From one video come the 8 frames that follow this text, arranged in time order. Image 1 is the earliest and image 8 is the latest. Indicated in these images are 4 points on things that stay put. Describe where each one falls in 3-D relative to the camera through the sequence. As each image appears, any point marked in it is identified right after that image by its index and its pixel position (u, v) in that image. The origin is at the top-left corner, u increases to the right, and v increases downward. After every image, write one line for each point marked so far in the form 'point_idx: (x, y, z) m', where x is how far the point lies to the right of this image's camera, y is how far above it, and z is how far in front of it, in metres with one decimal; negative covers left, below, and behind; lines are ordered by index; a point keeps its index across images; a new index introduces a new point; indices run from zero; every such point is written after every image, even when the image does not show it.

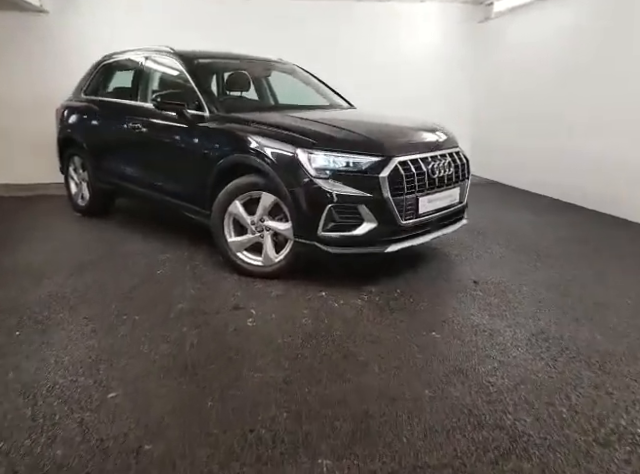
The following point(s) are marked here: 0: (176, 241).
0: (-1.1, 0.0, +3.4) m
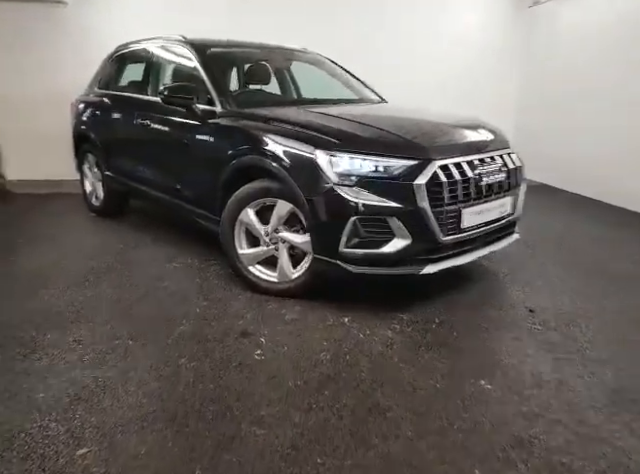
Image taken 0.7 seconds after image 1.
0: (-0.9, -0.1, +3.1) m
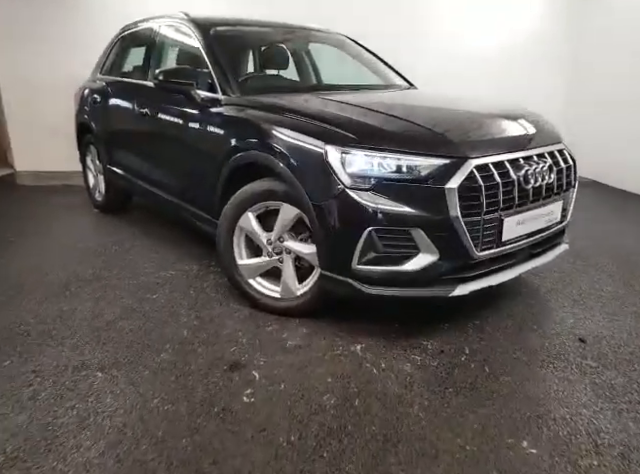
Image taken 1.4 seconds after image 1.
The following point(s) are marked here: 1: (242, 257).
0: (-0.8, -0.1, +2.8) m
1: (-0.4, -0.1, +2.2) m
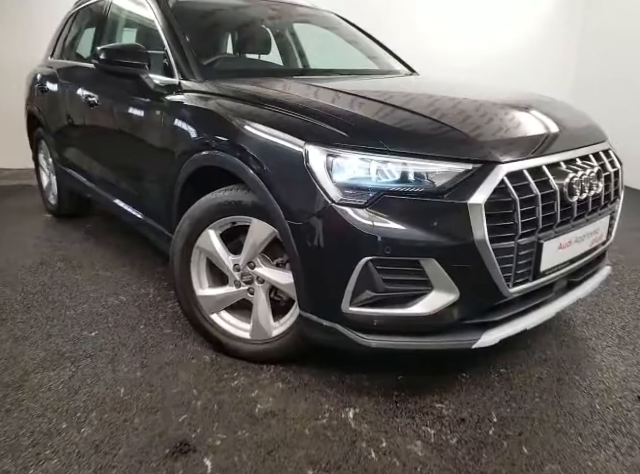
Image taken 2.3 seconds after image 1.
0: (-0.9, -0.2, +2.3) m
1: (-0.4, -0.2, +1.7) m
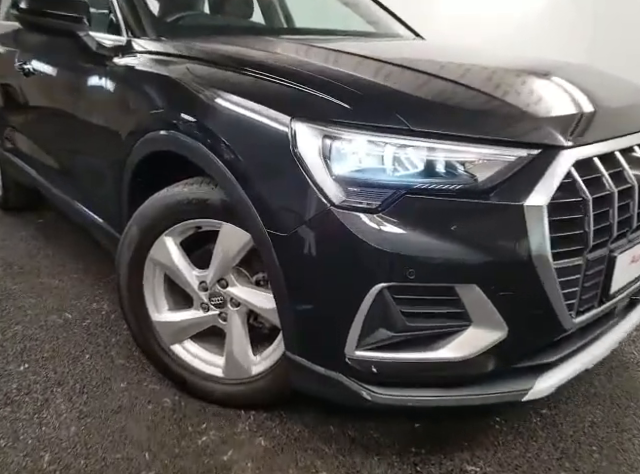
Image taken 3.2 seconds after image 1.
0: (-0.9, -0.2, +1.9) m
1: (-0.4, -0.2, +1.3) m
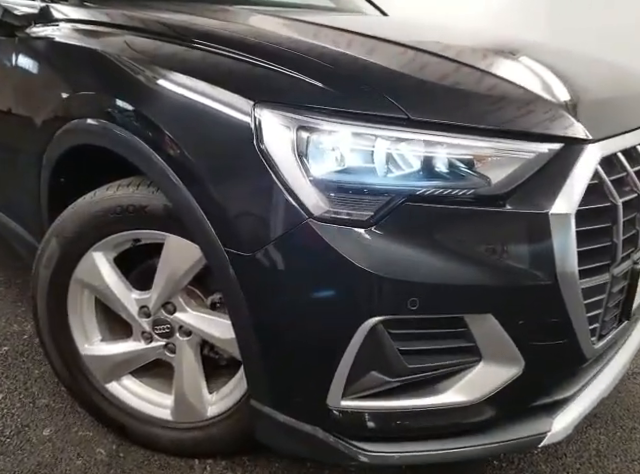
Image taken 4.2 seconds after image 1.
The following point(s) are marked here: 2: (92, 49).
0: (-1.0, -0.2, +1.6) m
1: (-0.5, -0.2, +1.1) m
2: (-0.5, +0.4, +1.1) m
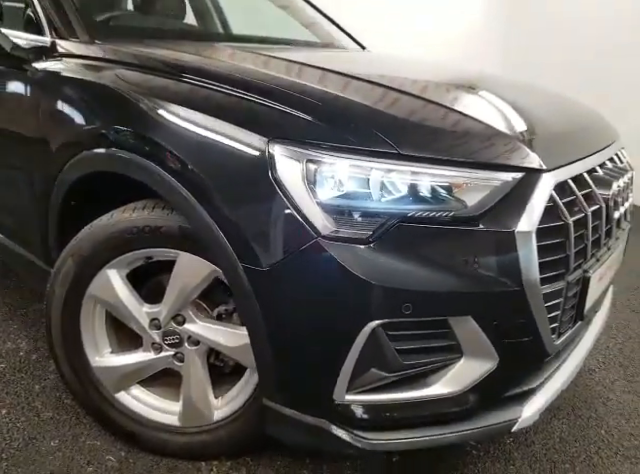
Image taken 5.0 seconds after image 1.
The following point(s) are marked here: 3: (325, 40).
0: (-1.1, -0.3, +1.7) m
1: (-0.5, -0.3, +1.1) m
2: (-0.5, +0.4, +1.1) m
3: (0.0, +0.9, +2.2) m
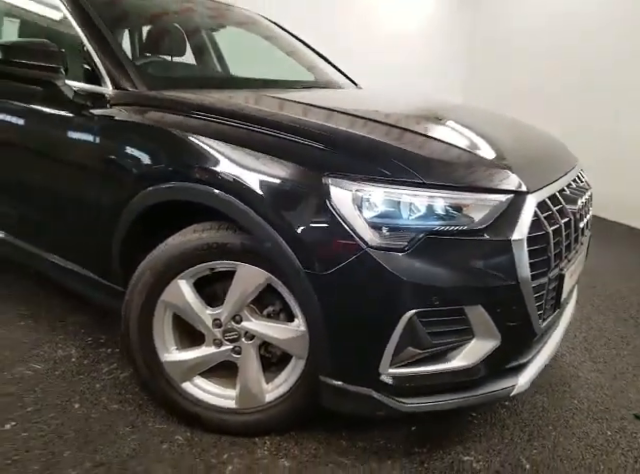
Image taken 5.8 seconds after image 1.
0: (-1.0, -0.3, +1.8) m
1: (-0.4, -0.3, +1.3) m
2: (-0.5, +0.3, +1.4) m
3: (0.0, +0.9, +2.4) m
